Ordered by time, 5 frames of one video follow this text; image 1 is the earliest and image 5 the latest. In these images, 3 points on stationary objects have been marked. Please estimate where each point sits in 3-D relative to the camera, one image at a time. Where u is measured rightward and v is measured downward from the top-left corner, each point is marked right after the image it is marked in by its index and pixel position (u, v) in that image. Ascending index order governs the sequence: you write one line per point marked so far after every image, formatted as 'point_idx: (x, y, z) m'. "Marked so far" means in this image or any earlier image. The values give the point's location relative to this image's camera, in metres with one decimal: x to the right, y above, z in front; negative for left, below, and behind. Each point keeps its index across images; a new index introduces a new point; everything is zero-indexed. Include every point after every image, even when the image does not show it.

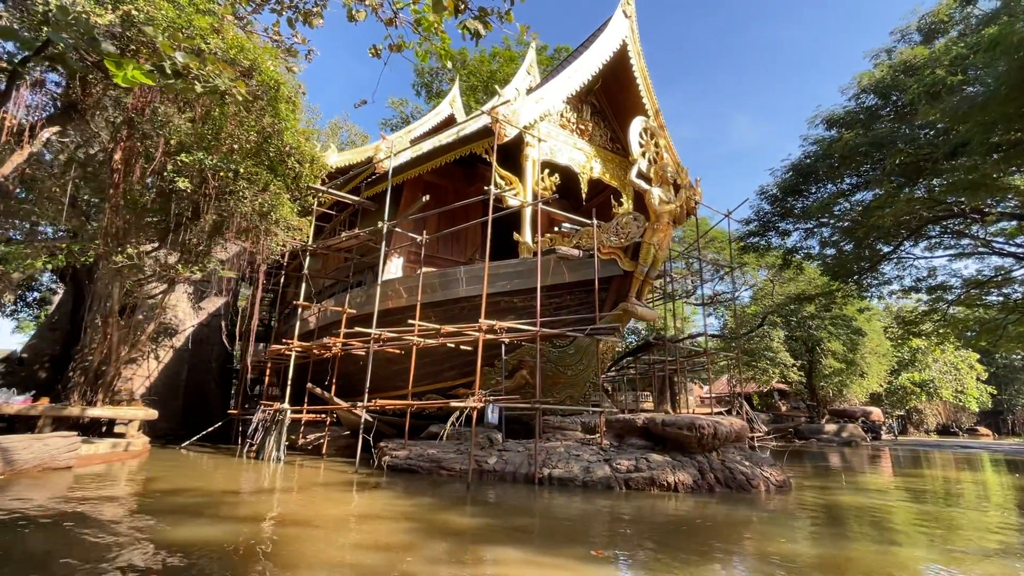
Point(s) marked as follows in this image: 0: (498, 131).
0: (-0.2, +2.4, +7.4) m
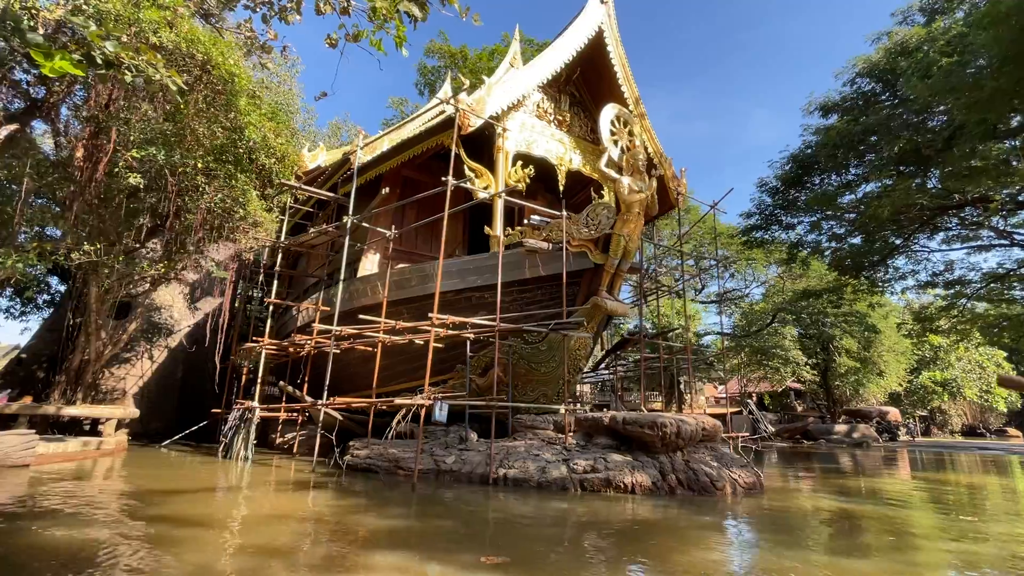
0: (-0.8, +2.5, +7.2) m
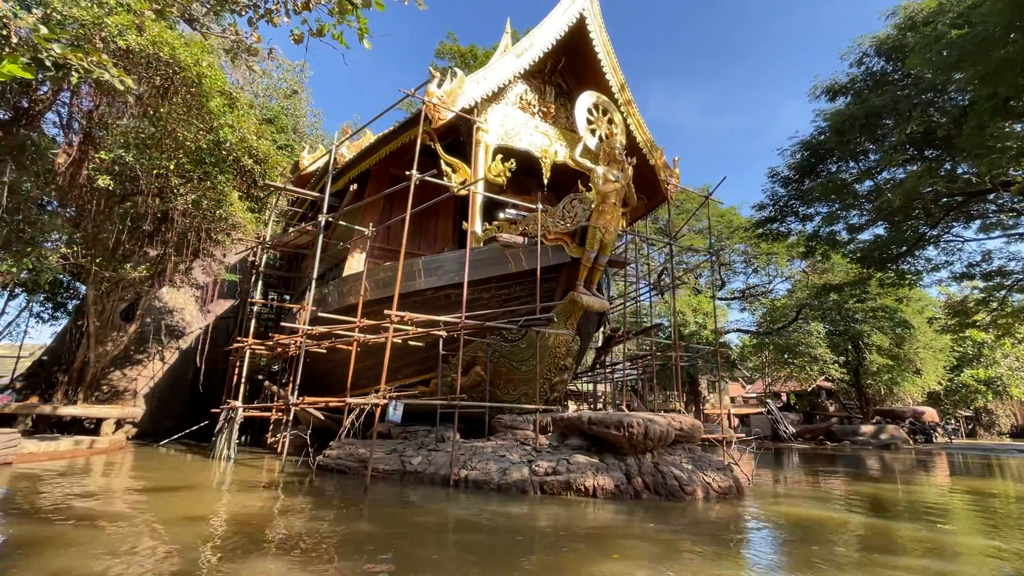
0: (-1.2, +2.5, +7.1) m
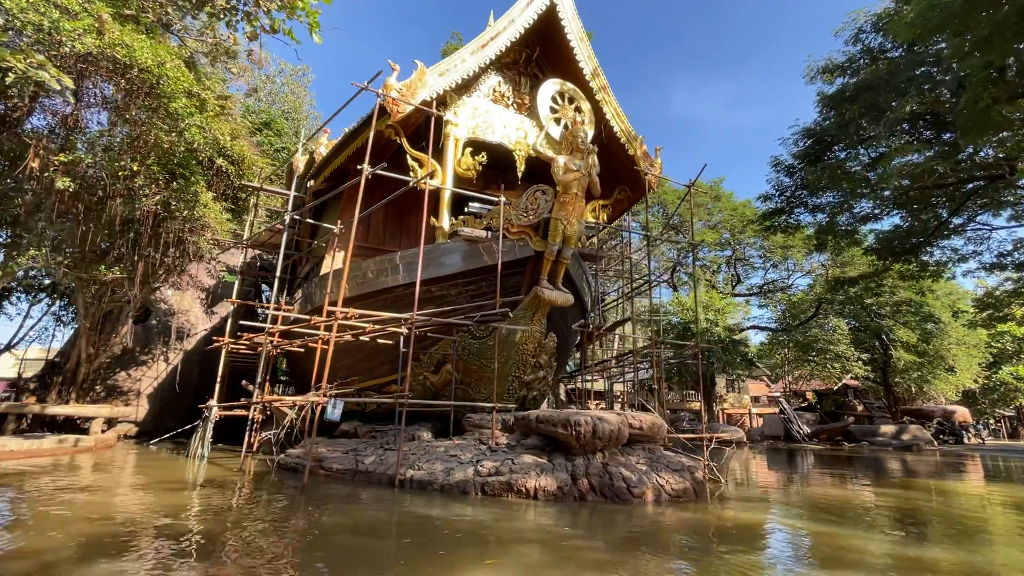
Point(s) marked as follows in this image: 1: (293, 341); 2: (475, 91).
0: (-1.7, +2.6, +7.0) m
1: (-3.5, -0.9, +7.9) m
2: (-0.6, +3.4, +8.2) m
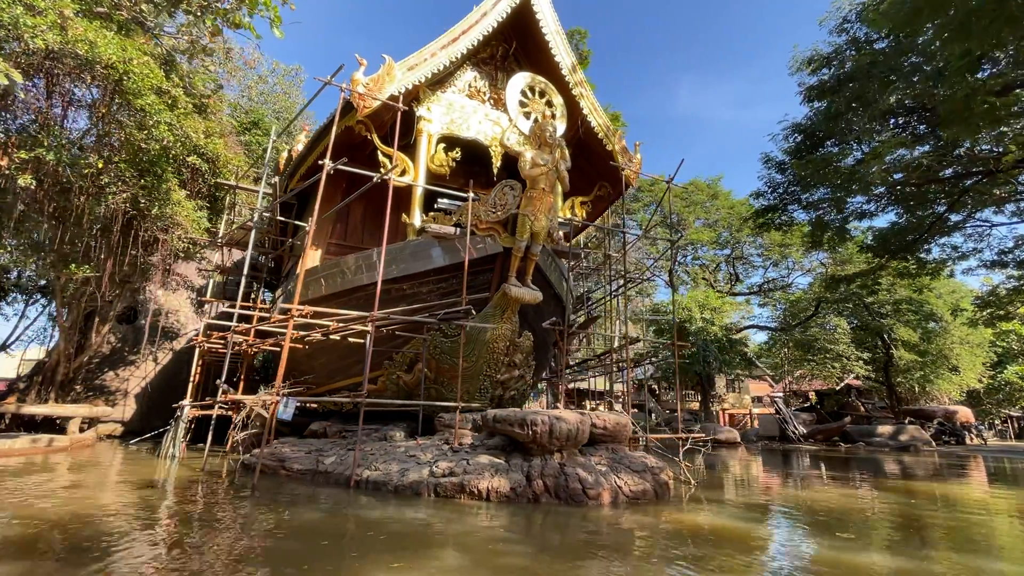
0: (-2.2, +2.6, +6.9) m
1: (-4.0, -0.8, +7.8) m
2: (-1.1, +3.4, +8.1) m
